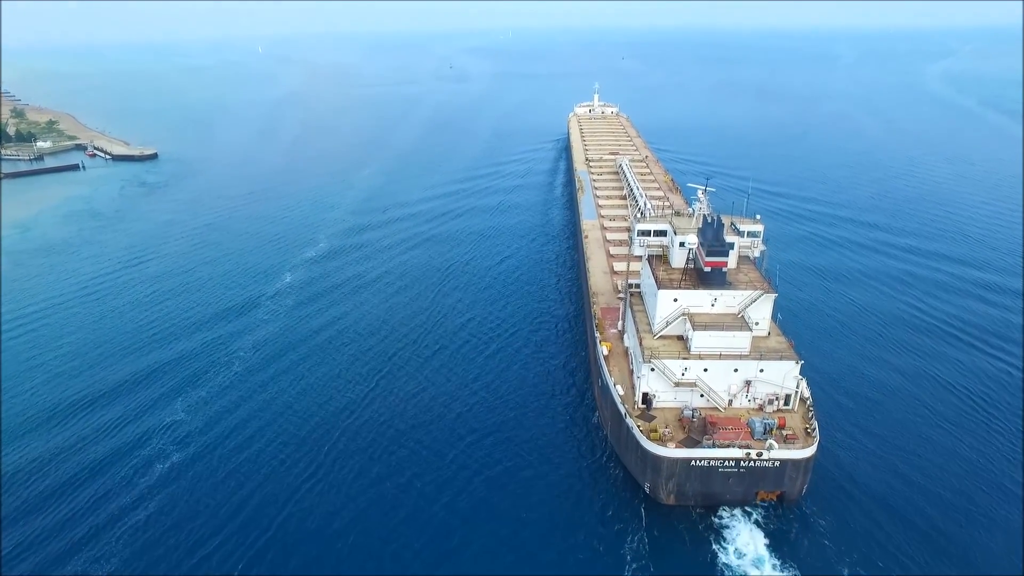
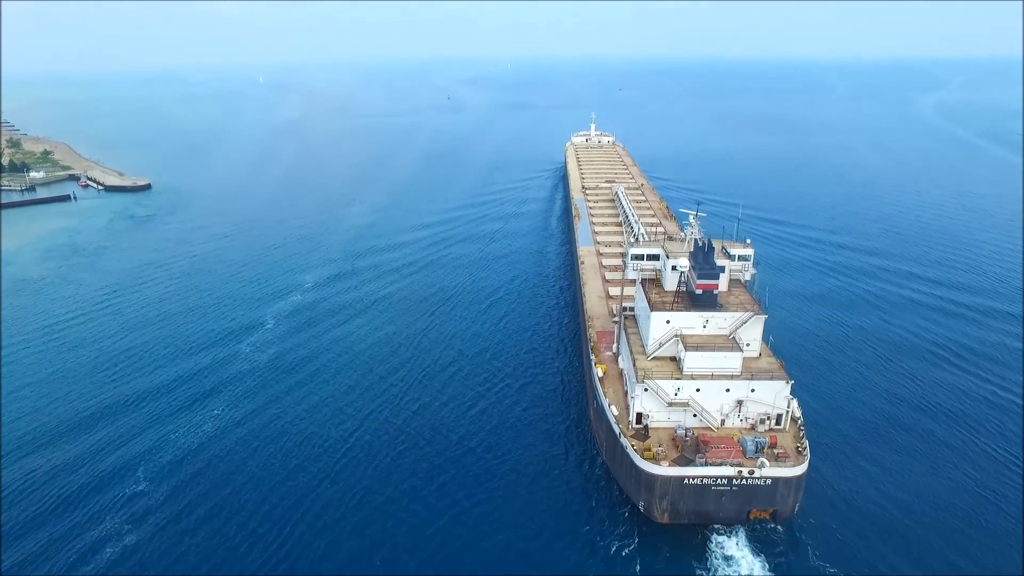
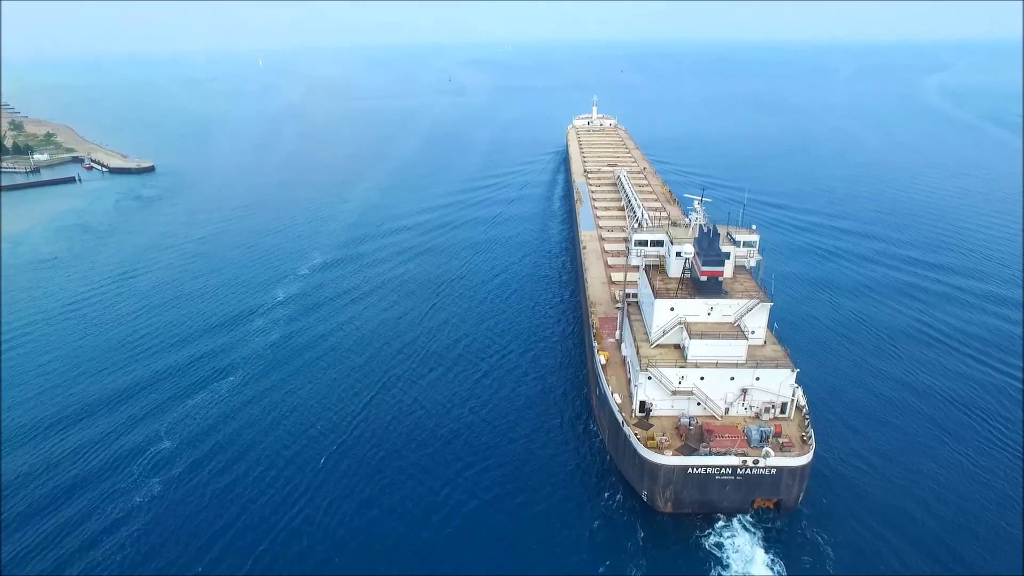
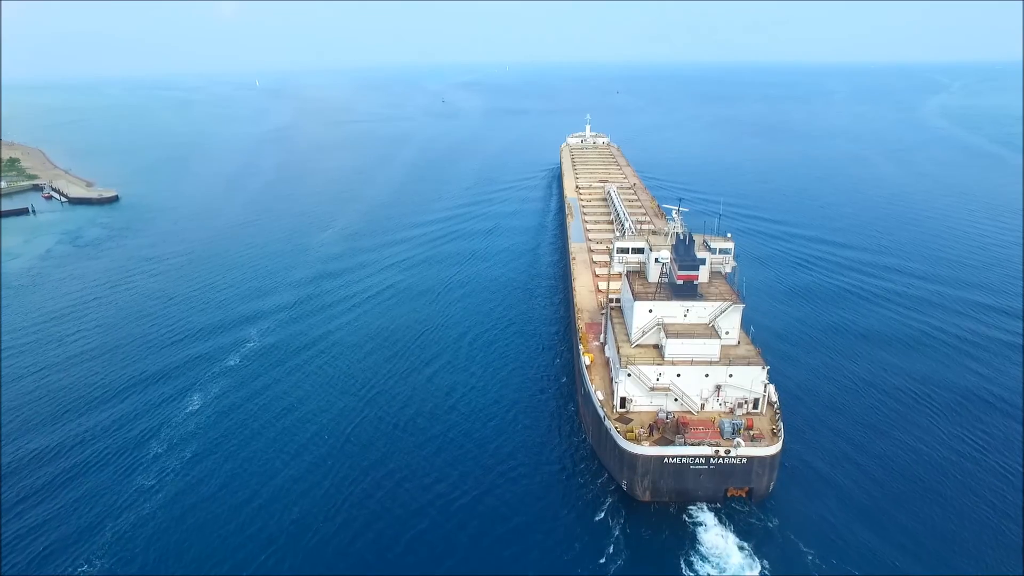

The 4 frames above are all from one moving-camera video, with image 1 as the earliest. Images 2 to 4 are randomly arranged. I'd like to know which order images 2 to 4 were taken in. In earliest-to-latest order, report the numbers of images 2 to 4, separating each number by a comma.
3, 2, 4
